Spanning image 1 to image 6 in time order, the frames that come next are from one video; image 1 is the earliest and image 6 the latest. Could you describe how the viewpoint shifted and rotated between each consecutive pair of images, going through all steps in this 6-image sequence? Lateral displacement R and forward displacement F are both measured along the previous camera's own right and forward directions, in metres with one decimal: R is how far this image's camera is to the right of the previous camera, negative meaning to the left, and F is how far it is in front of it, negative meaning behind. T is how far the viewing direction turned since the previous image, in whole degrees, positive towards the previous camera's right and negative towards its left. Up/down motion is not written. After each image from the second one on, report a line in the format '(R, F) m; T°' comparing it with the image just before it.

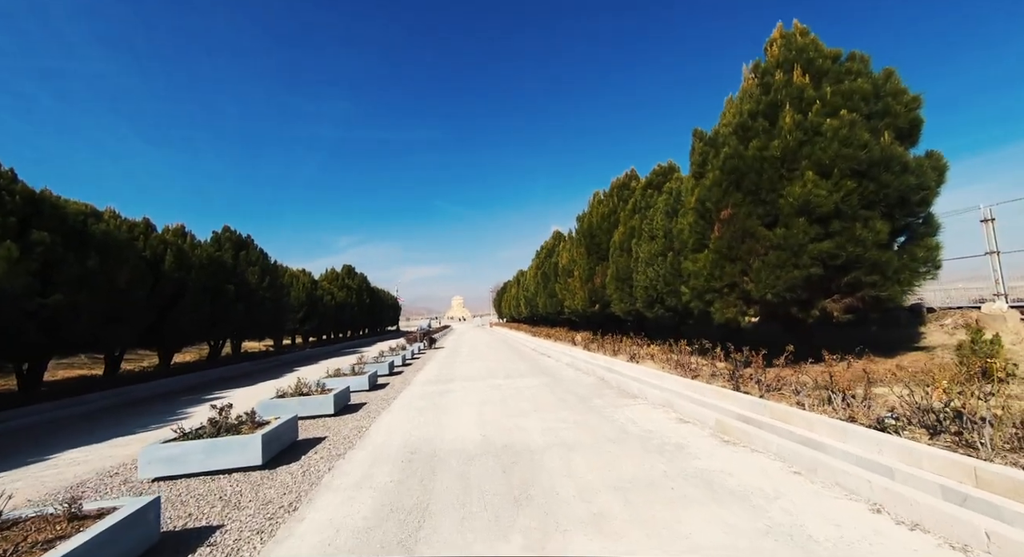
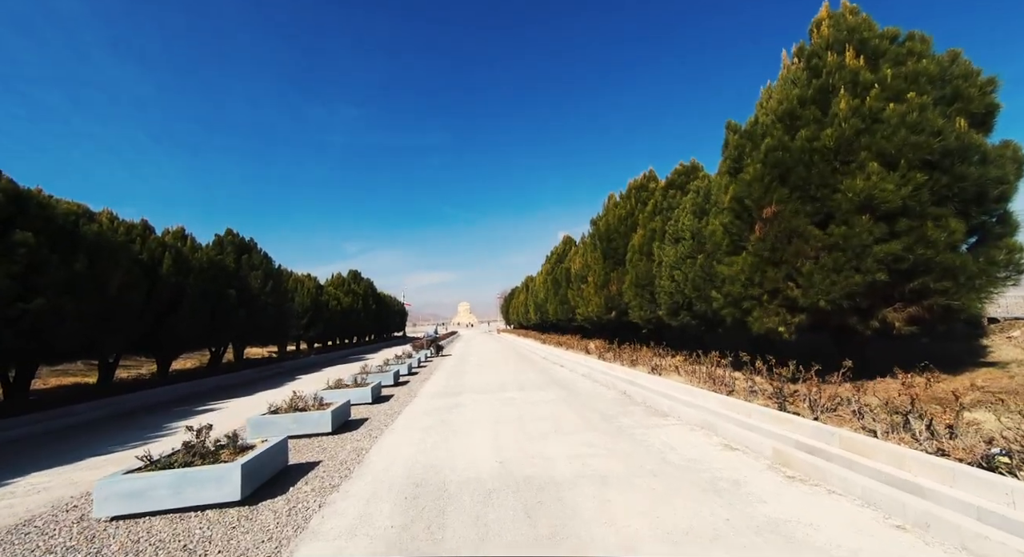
(-0.2, +0.9) m; -1°
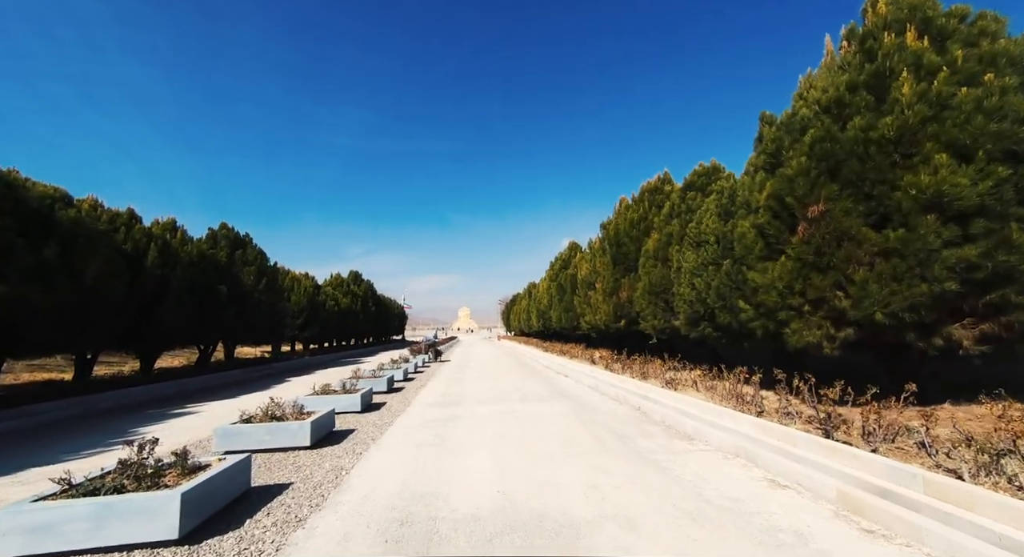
(-0.1, +1.0) m; 0°
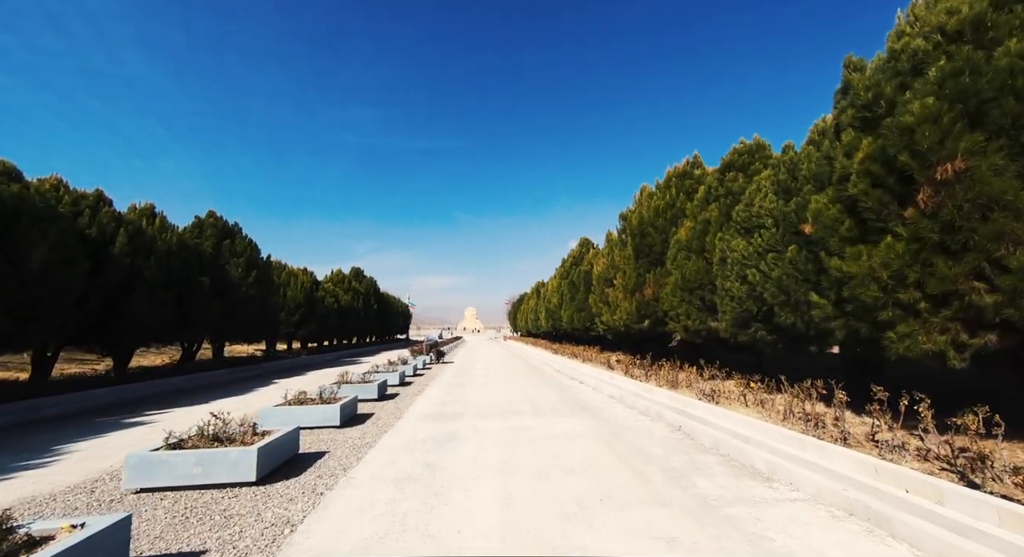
(-0.1, +1.9) m; -1°
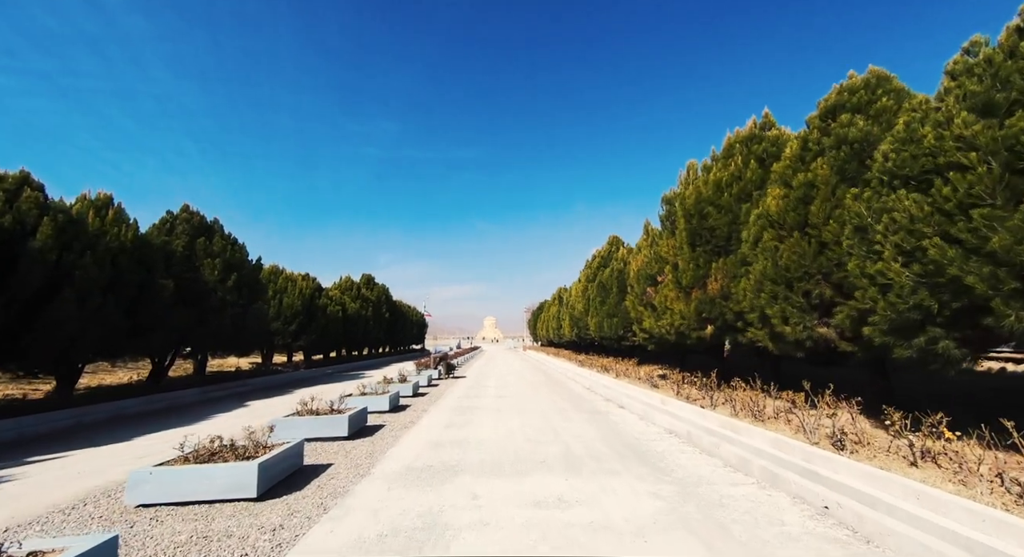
(0.0, +3.4) m; -2°
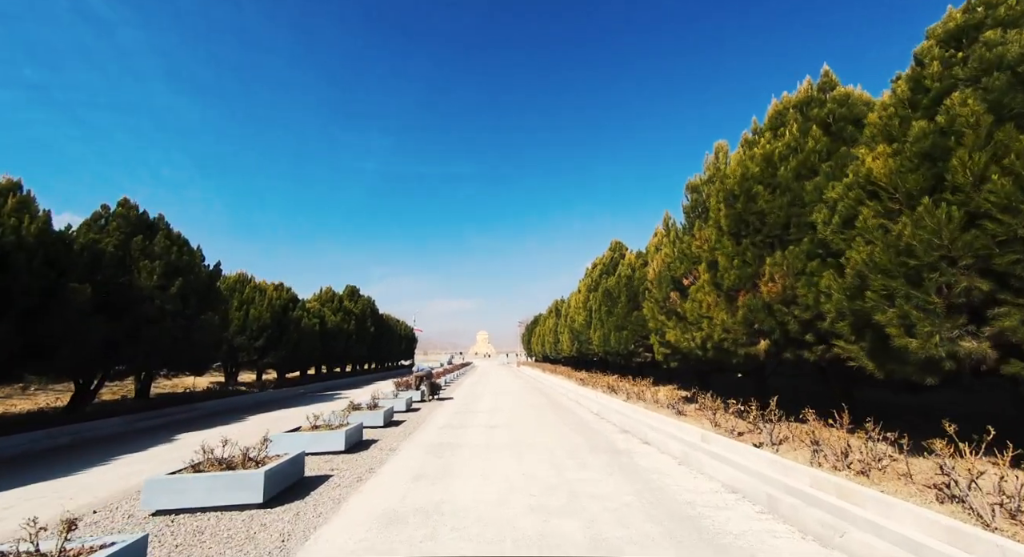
(0.0, +2.8) m; +1°
